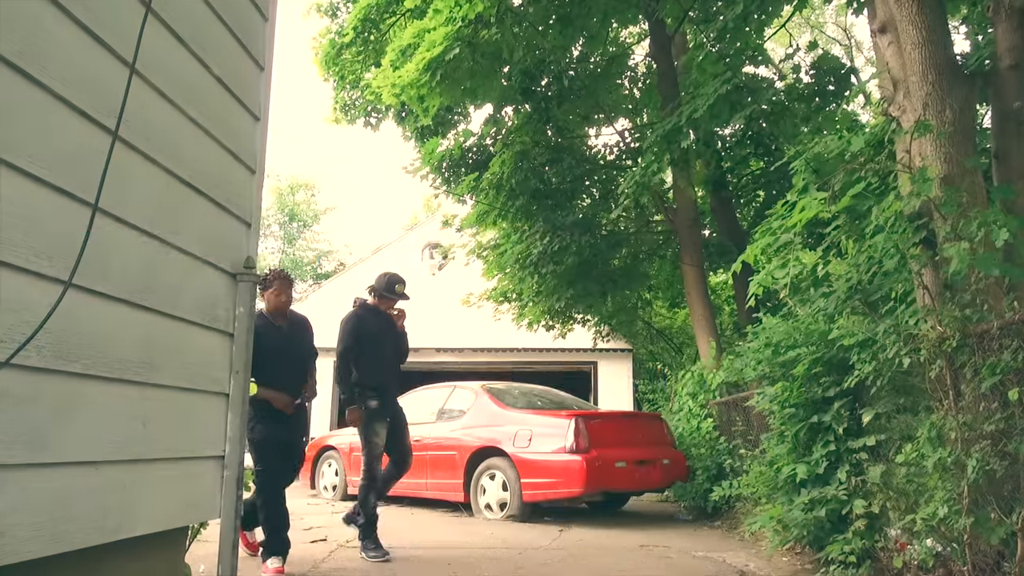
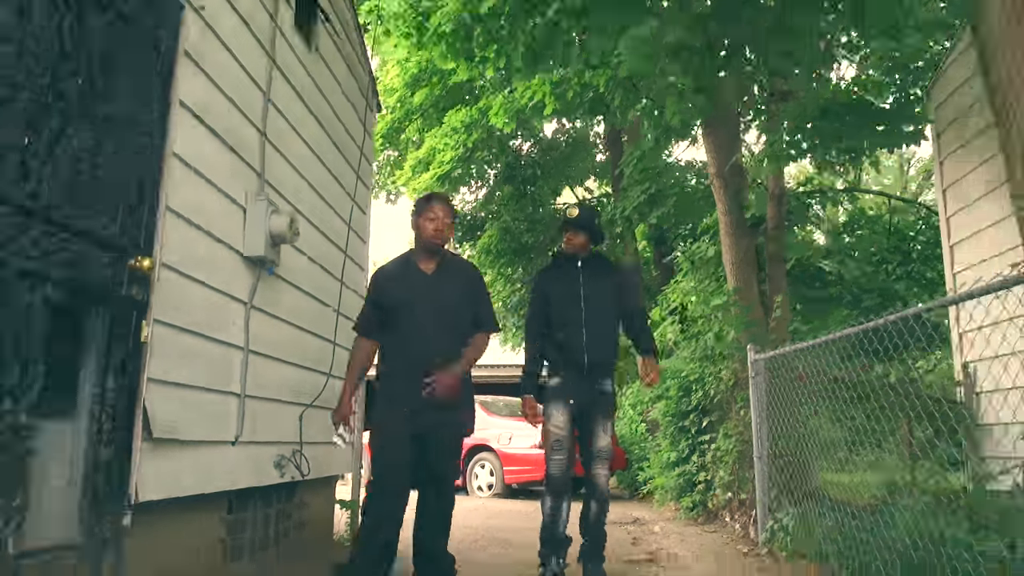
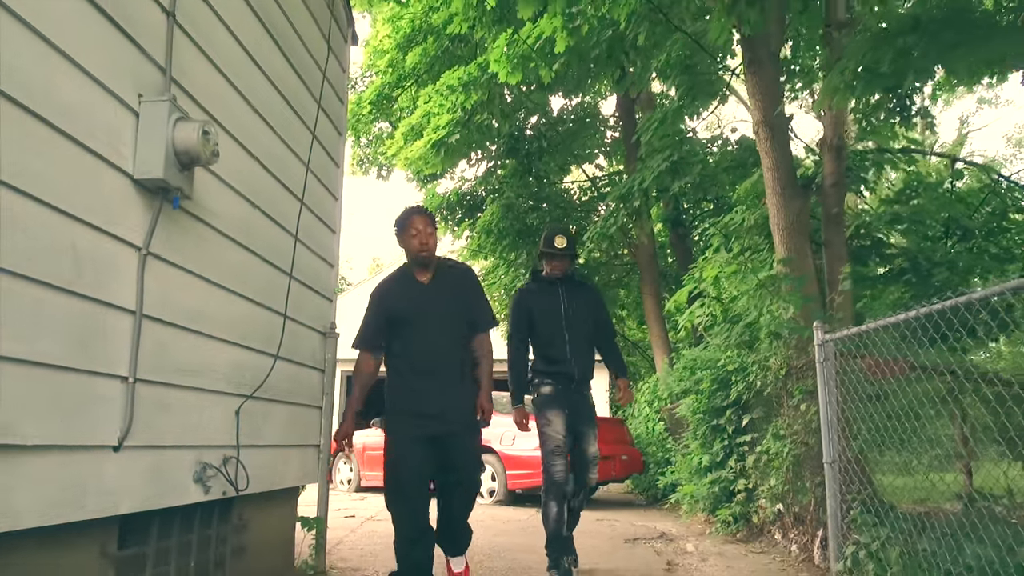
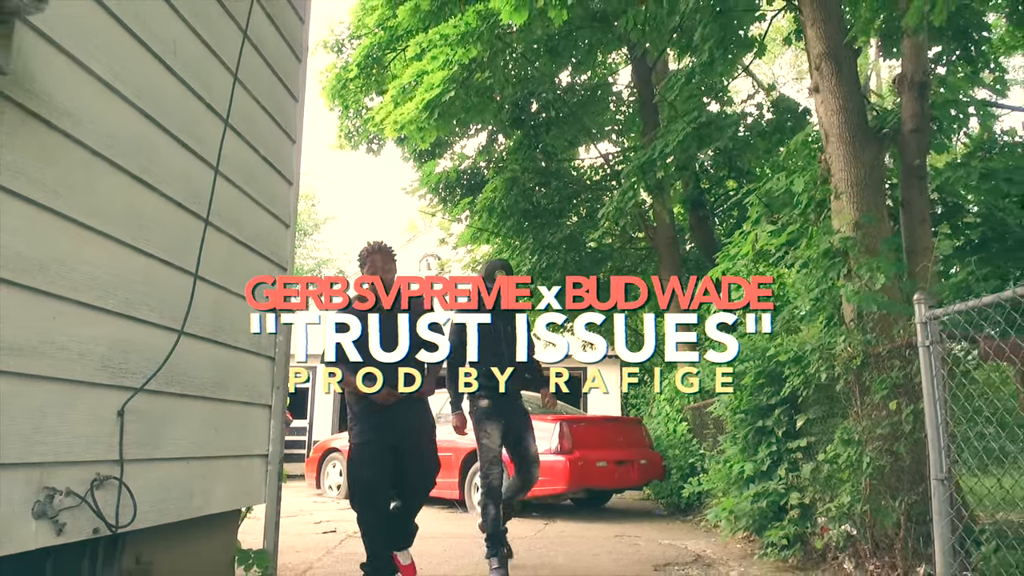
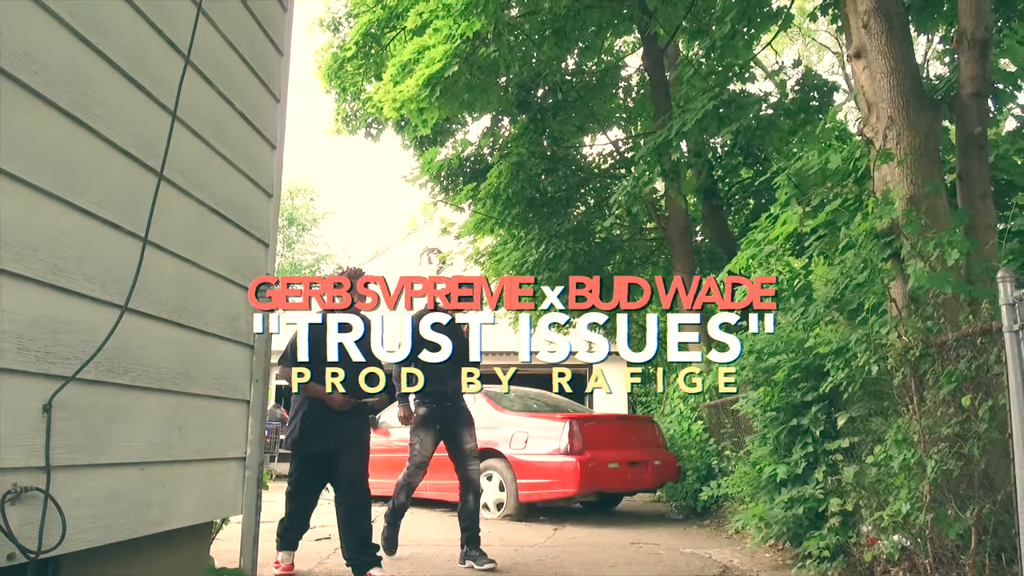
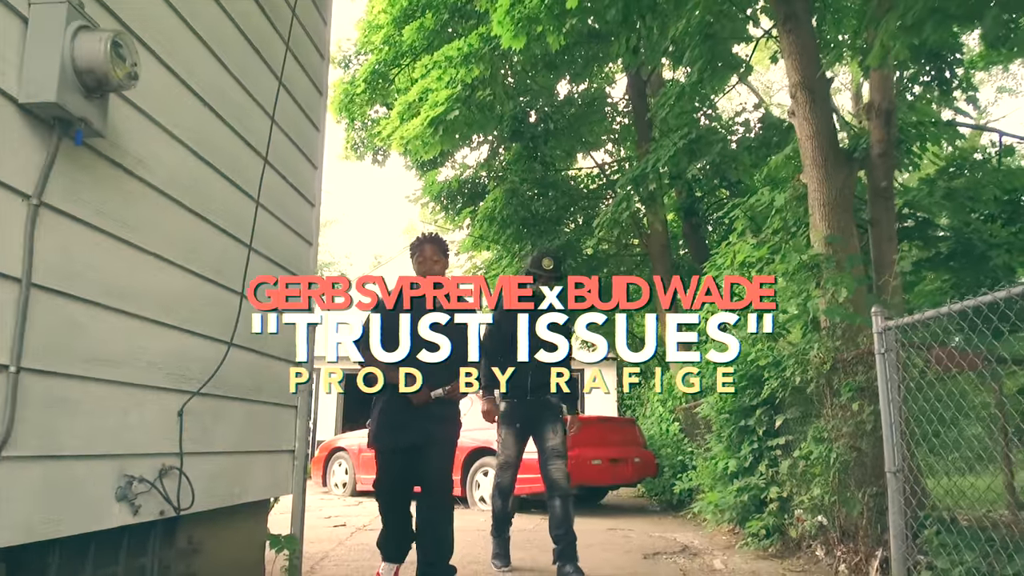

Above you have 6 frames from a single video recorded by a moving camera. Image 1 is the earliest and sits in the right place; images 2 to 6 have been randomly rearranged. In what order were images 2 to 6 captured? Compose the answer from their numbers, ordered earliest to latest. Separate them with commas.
5, 4, 6, 3, 2
